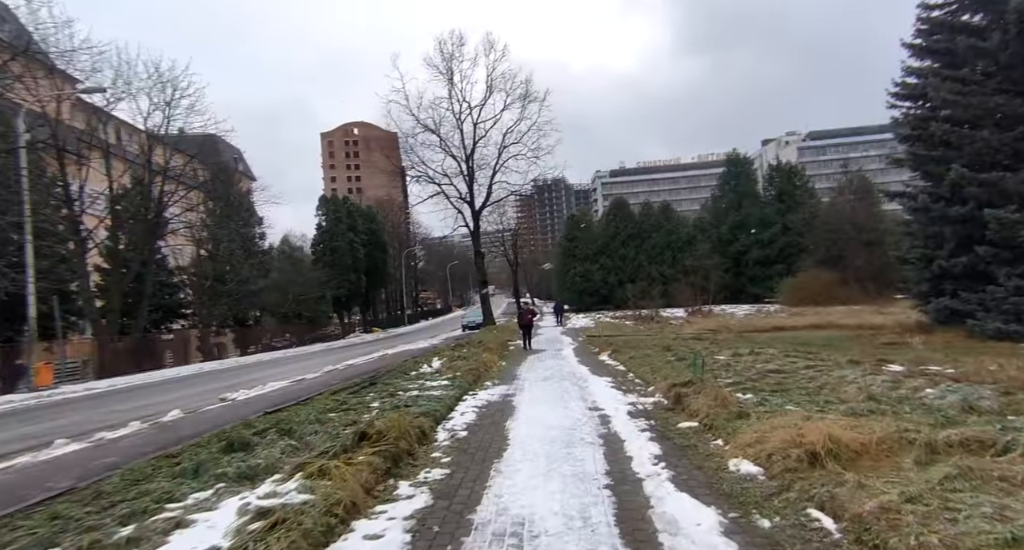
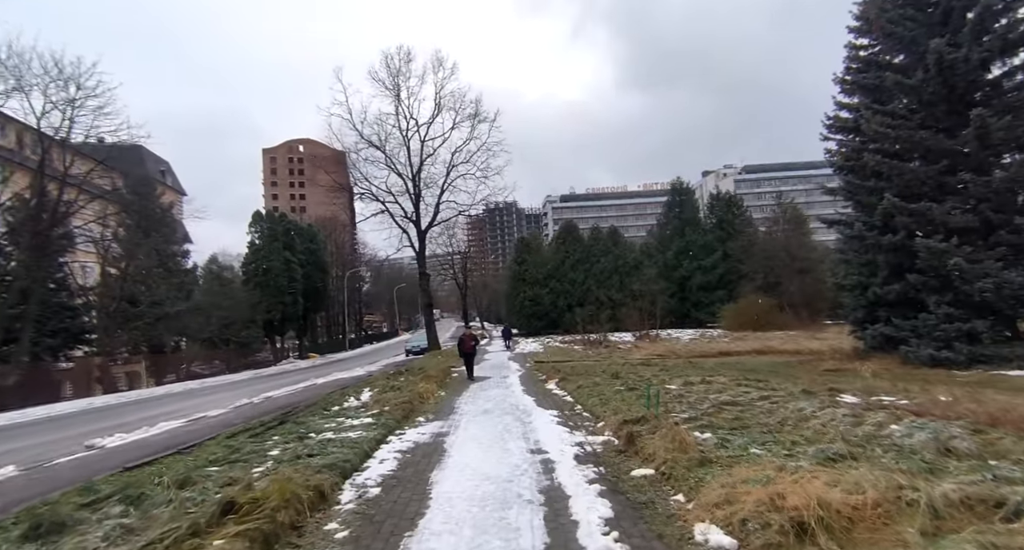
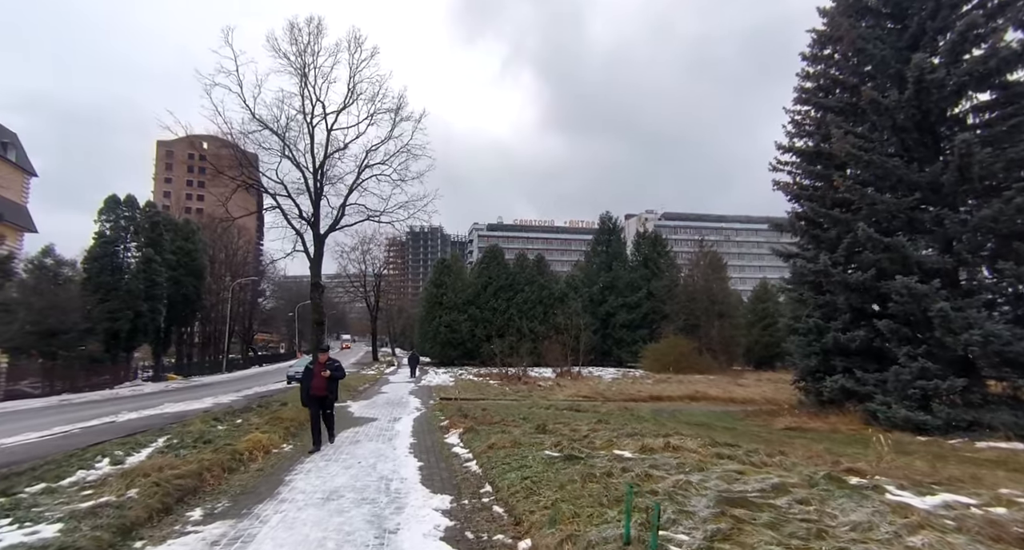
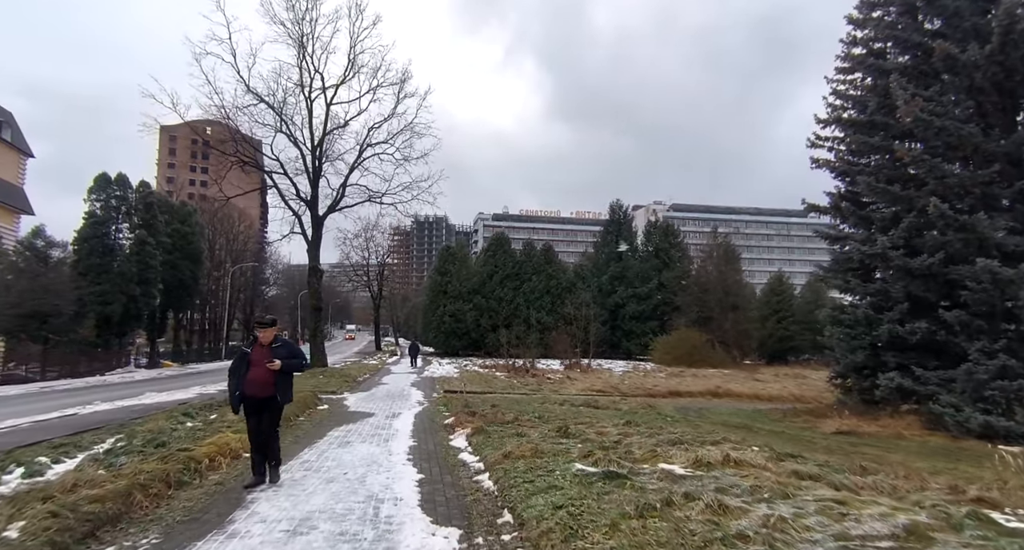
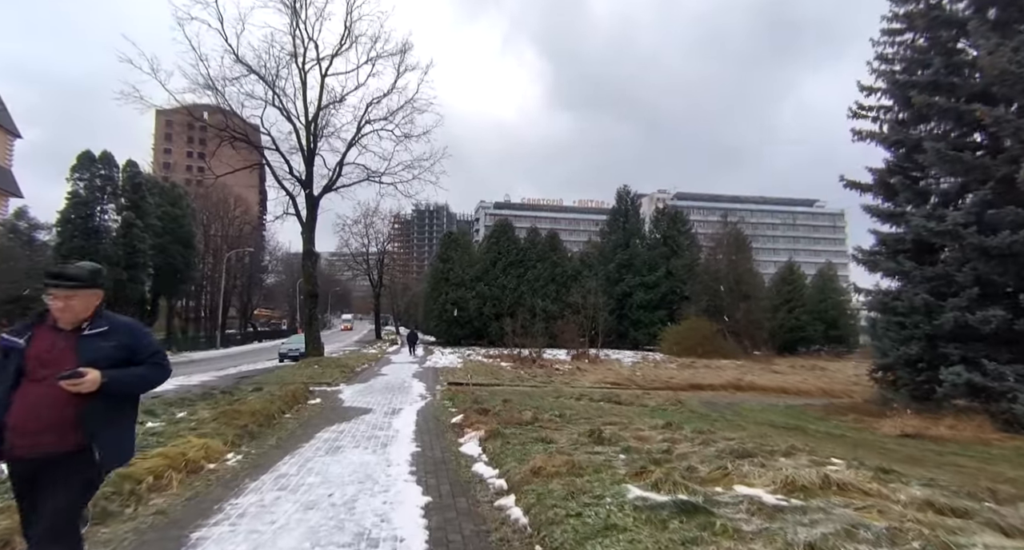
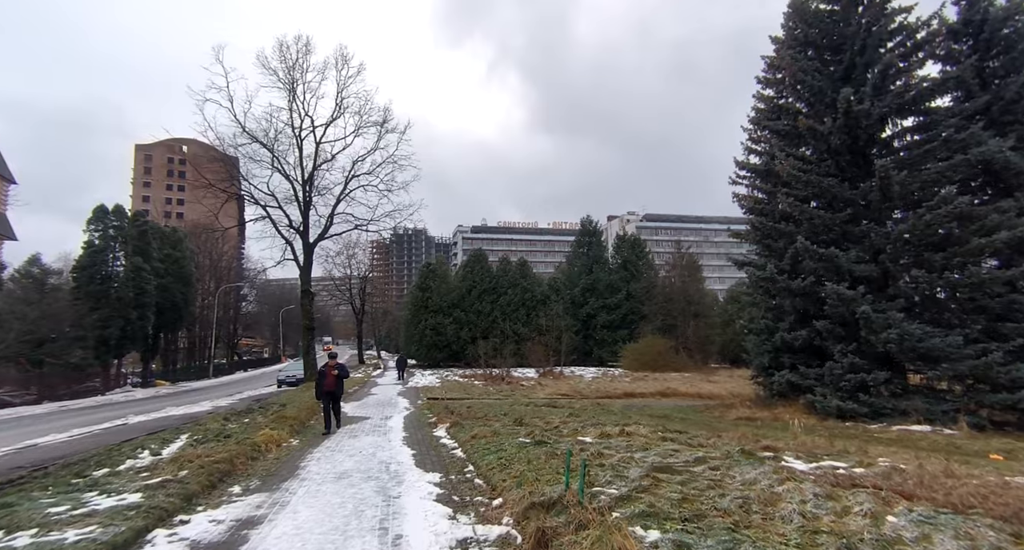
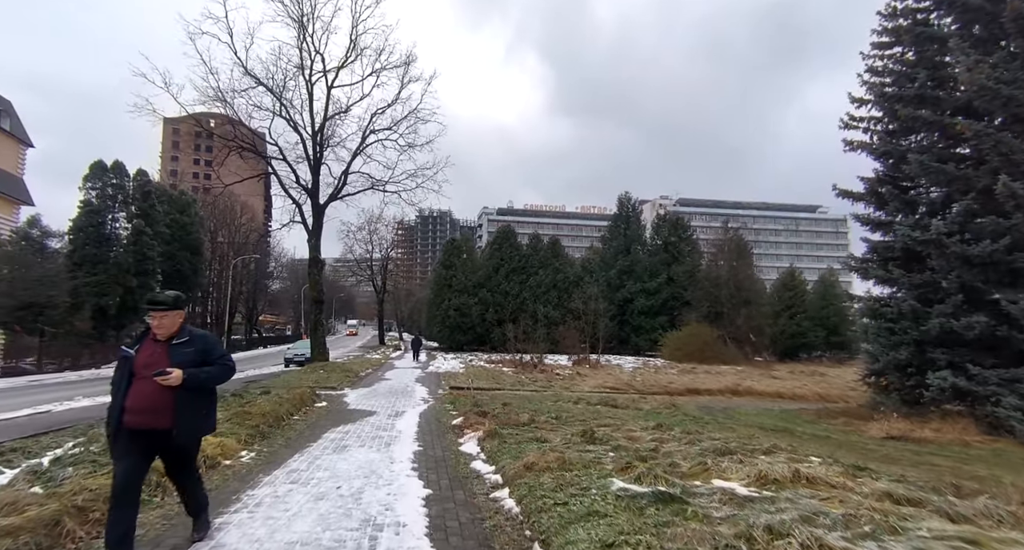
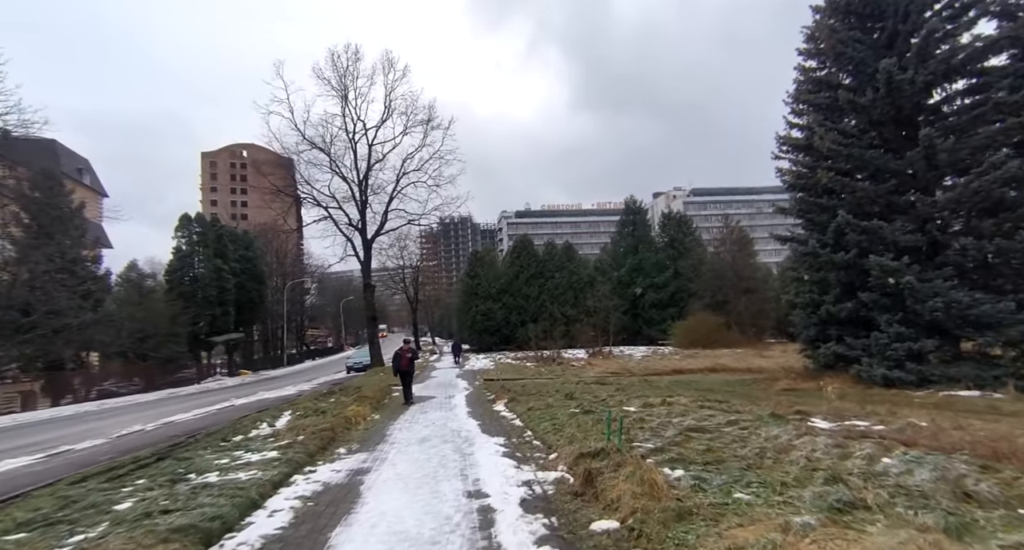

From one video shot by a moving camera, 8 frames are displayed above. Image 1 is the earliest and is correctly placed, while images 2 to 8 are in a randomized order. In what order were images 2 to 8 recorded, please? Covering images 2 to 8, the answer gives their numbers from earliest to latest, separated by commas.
2, 8, 6, 3, 4, 7, 5
